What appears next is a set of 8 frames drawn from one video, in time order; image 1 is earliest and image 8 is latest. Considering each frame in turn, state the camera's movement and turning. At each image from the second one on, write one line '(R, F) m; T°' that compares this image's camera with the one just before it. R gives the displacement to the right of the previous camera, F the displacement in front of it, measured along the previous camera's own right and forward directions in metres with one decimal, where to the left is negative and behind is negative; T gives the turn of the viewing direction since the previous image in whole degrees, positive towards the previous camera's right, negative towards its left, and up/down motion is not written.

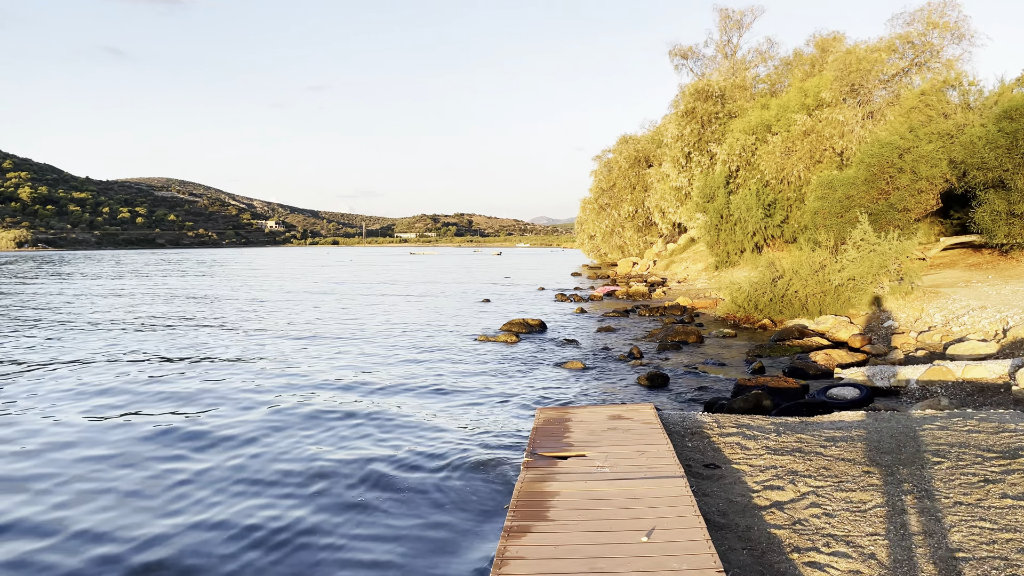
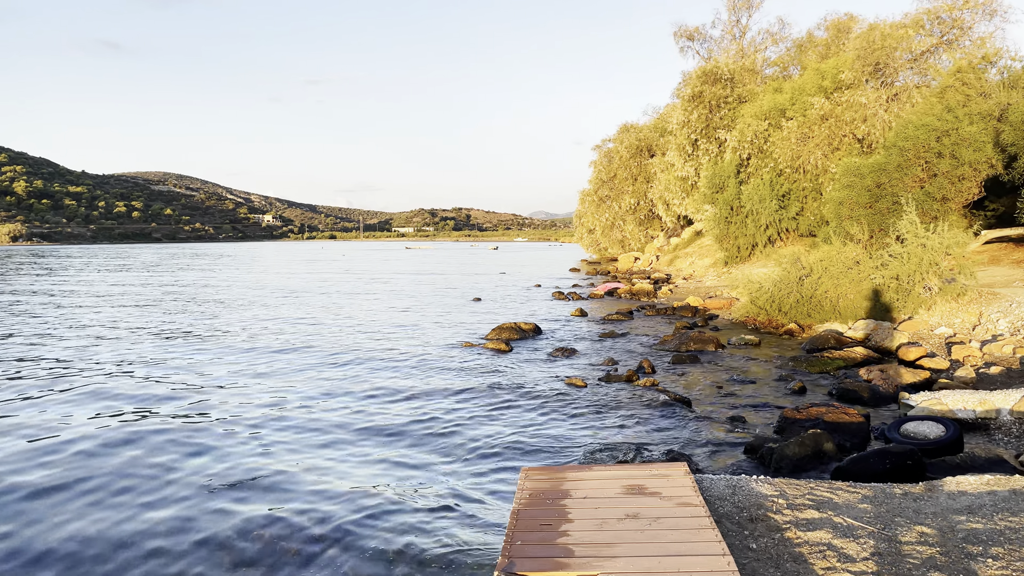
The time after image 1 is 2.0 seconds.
(+0.2, +3.3) m; 0°
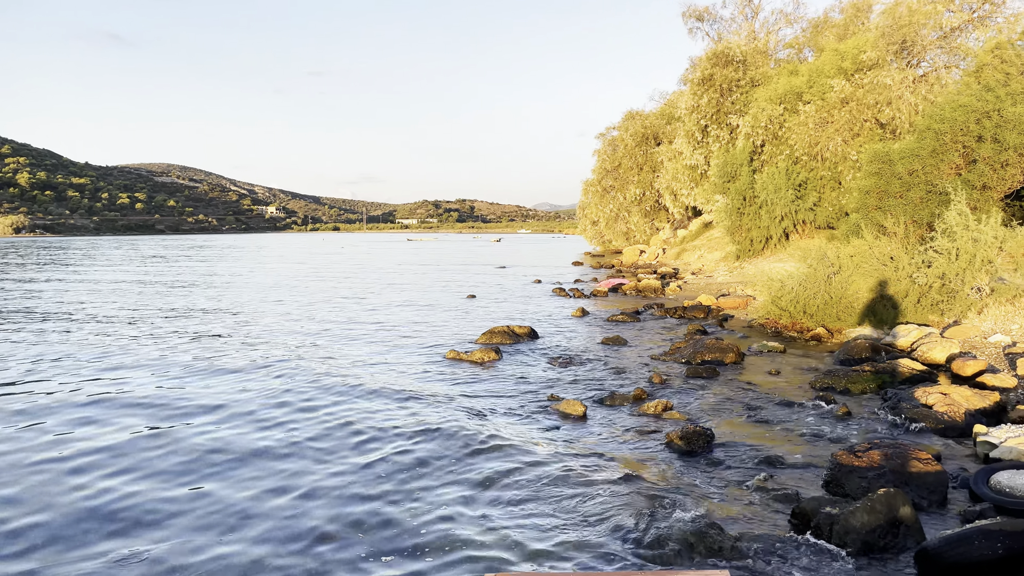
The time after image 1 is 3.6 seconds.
(+0.3, +2.6) m; 0°
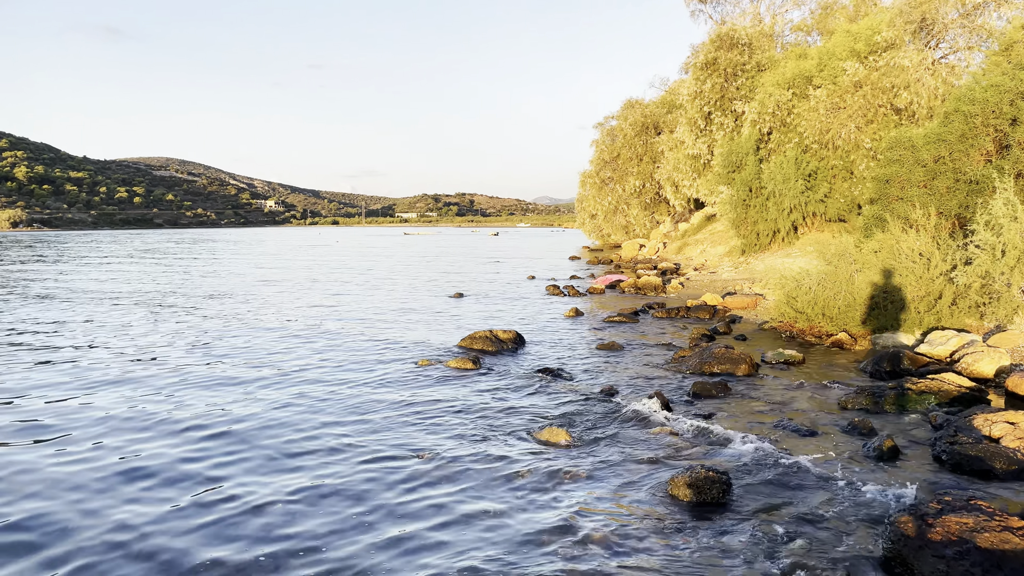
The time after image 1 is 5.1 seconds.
(+0.4, +2.3) m; 0°
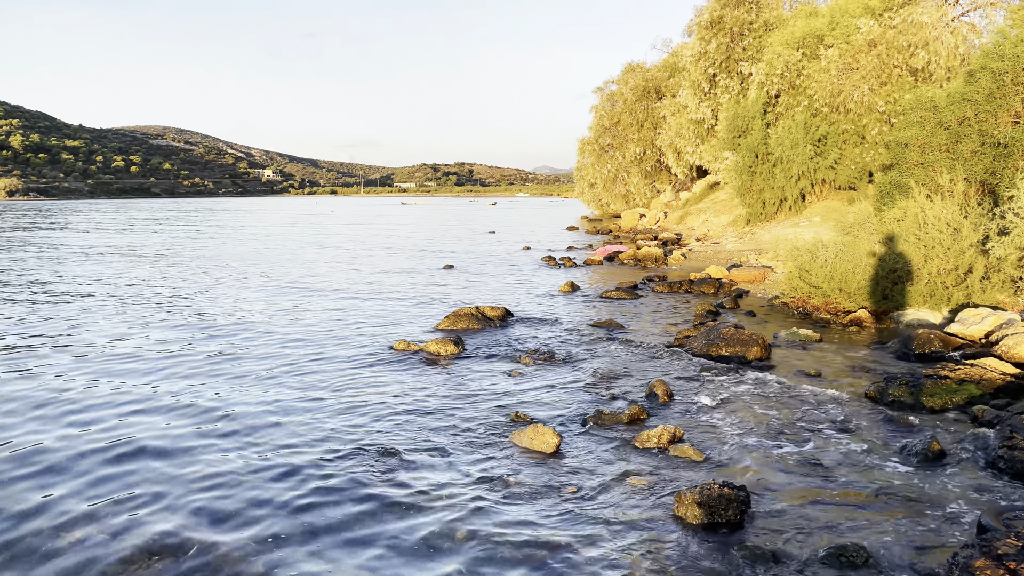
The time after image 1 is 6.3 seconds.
(+0.3, +1.6) m; 0°
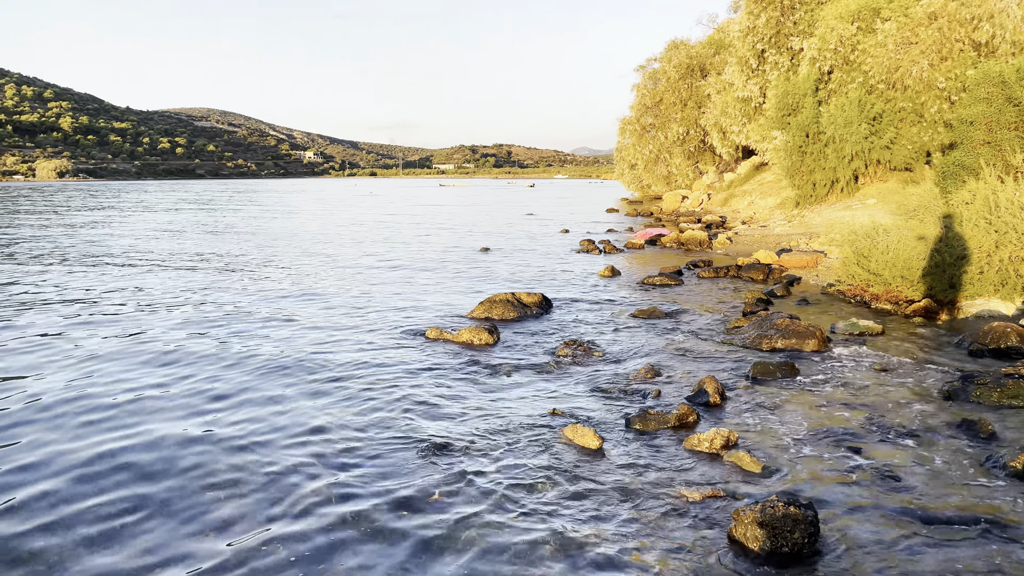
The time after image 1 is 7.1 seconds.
(0.0, +0.8) m; -3°
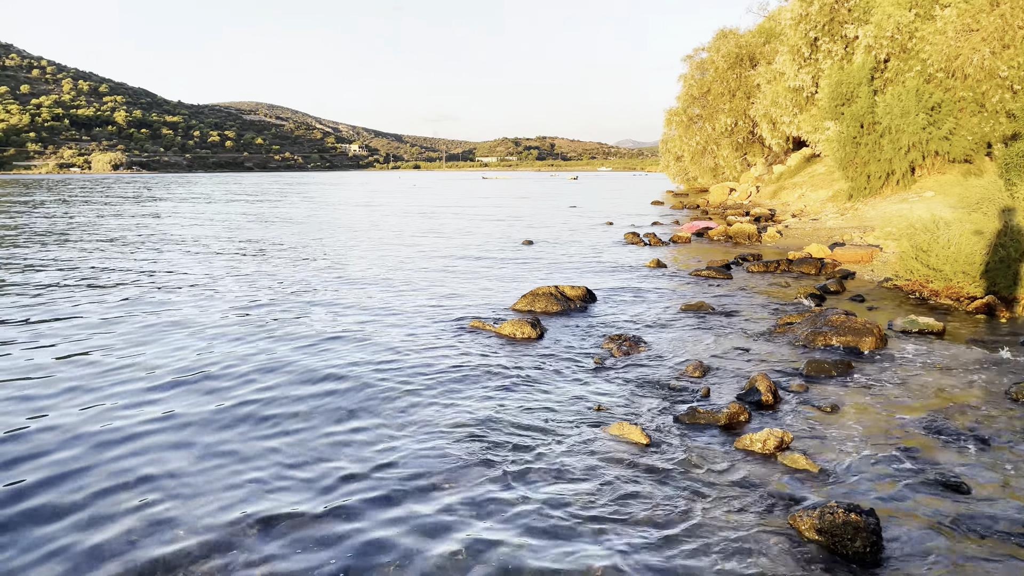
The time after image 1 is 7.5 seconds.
(0.0, +0.2) m; -3°
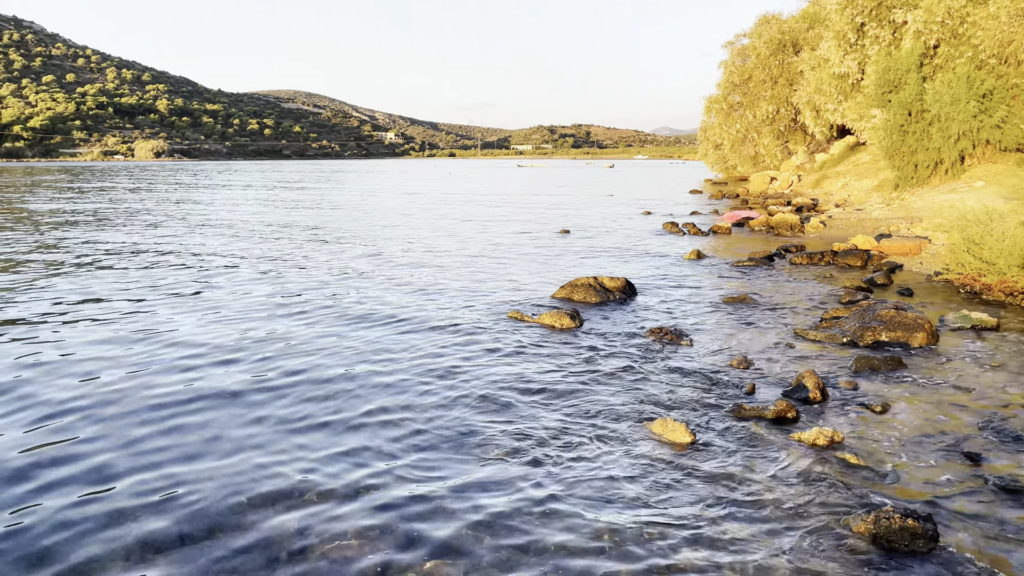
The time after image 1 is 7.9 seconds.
(-0.1, +0.1) m; -3°
